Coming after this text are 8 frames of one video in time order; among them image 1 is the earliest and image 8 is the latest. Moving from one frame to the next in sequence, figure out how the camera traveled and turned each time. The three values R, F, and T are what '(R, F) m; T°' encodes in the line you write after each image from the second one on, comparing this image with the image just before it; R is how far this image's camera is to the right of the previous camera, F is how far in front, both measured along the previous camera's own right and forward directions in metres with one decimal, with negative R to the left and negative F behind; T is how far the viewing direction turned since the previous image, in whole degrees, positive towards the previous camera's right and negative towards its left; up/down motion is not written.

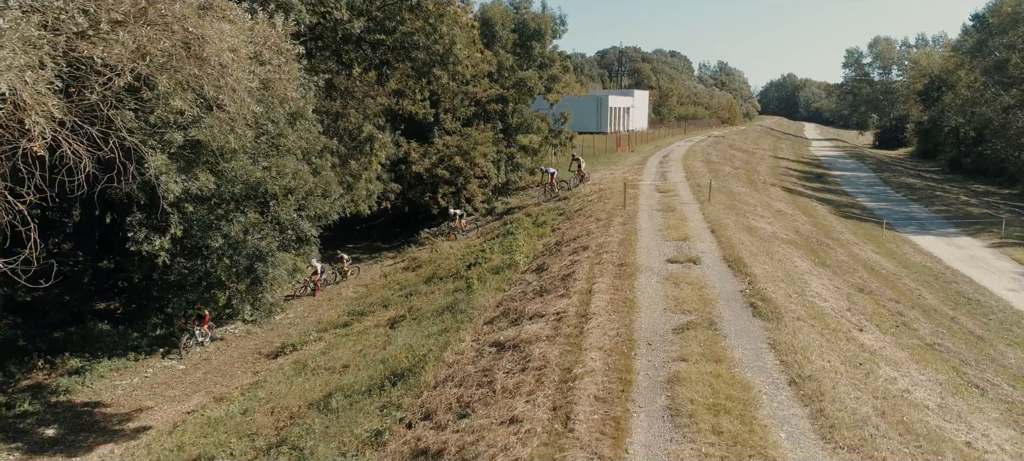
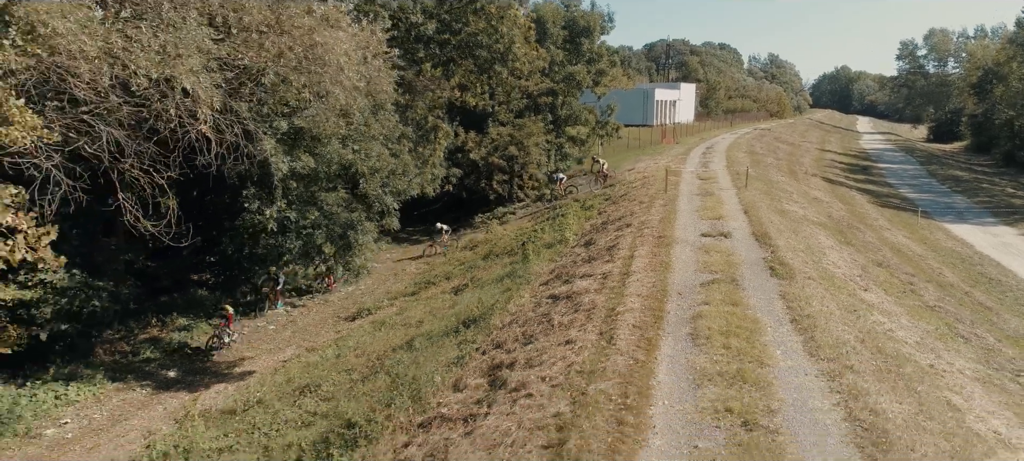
(-0.2, -2.3) m; -4°
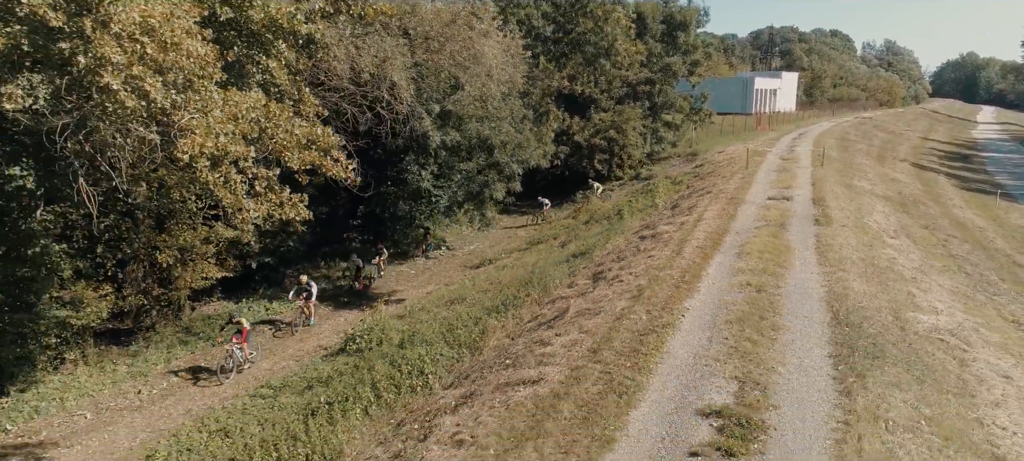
(-0.1, -4.6) m; -8°
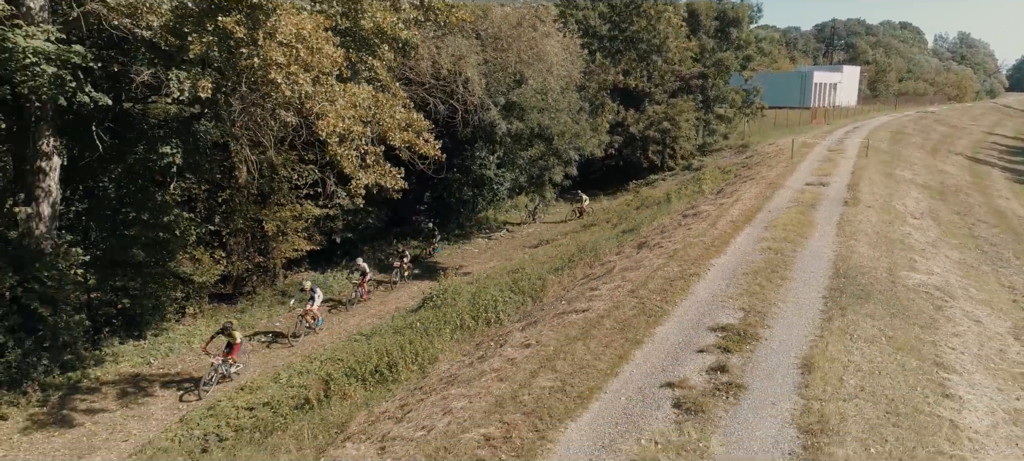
(0.0, -2.4) m; -4°
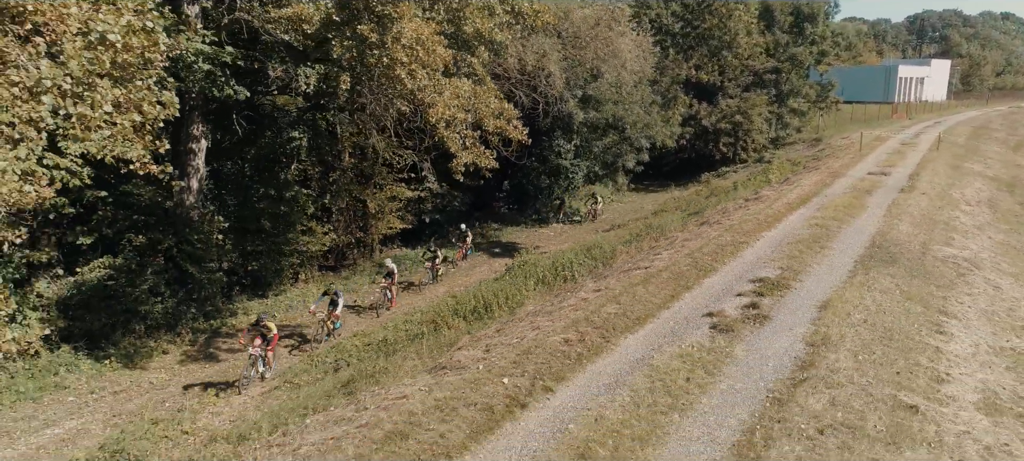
(0.0, -2.3) m; -6°
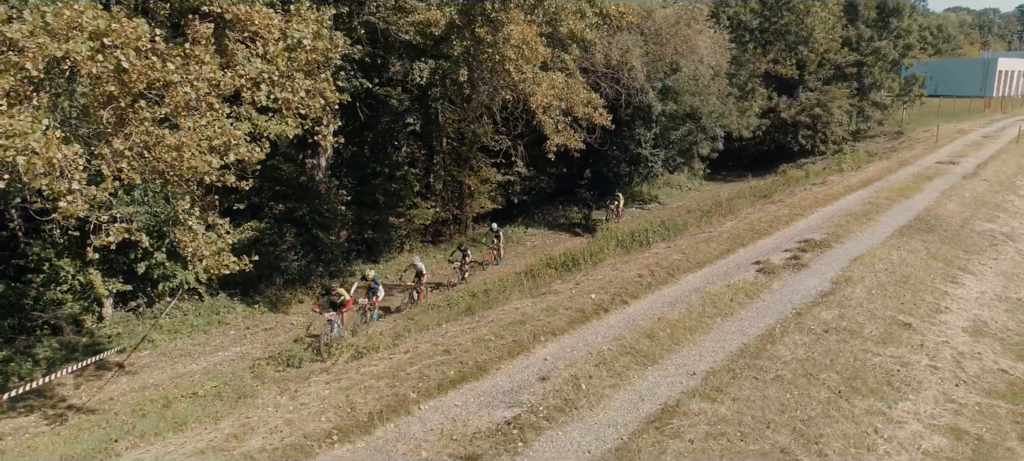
(-0.1, -2.7) m; -6°
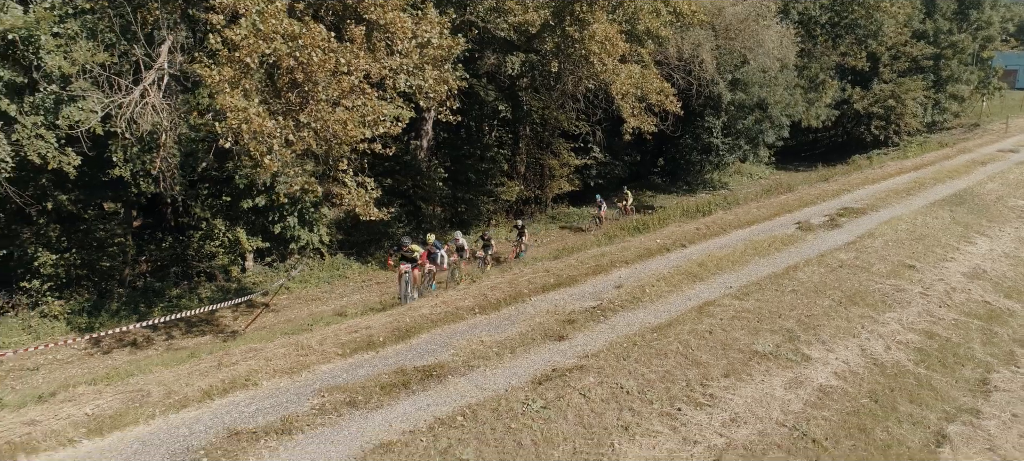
(-0.2, -3.0) m; -6°
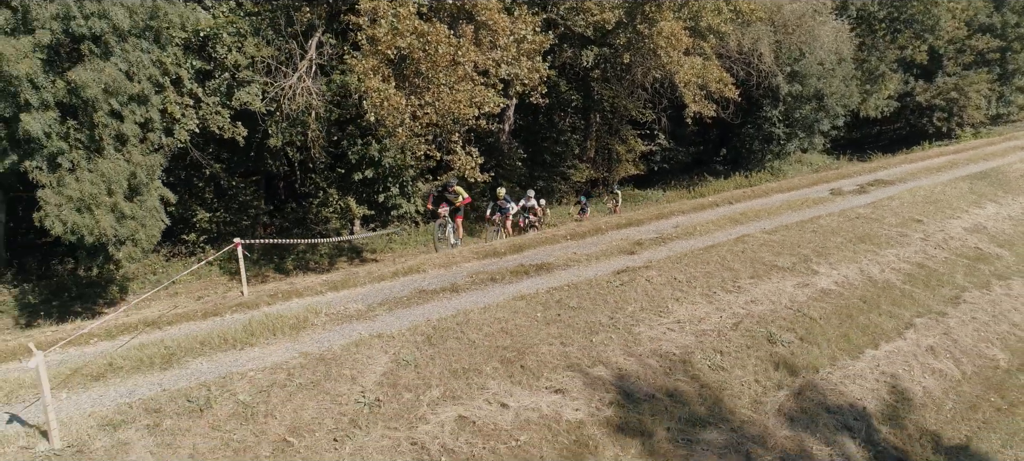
(-0.4, -3.3) m; -5°
